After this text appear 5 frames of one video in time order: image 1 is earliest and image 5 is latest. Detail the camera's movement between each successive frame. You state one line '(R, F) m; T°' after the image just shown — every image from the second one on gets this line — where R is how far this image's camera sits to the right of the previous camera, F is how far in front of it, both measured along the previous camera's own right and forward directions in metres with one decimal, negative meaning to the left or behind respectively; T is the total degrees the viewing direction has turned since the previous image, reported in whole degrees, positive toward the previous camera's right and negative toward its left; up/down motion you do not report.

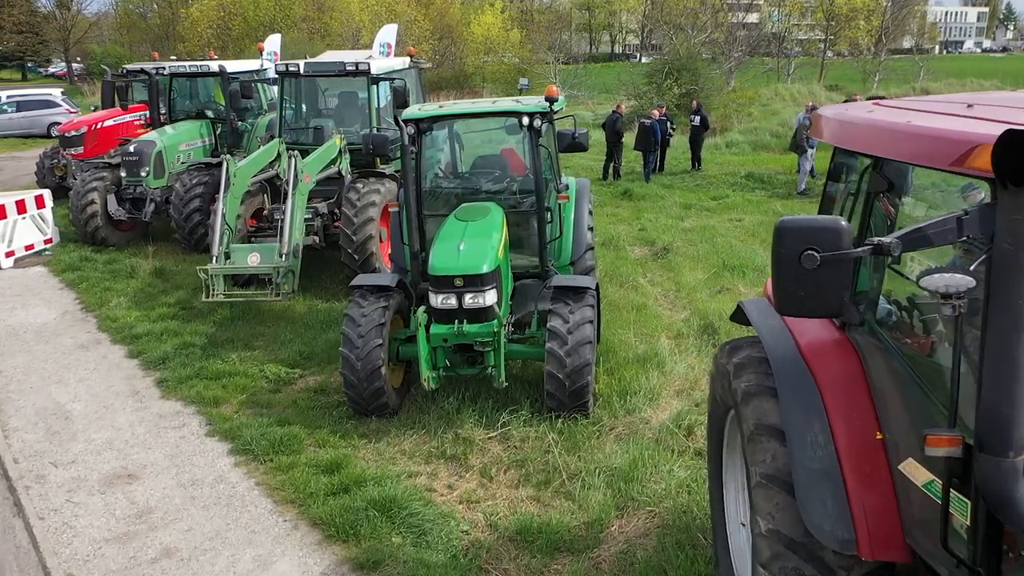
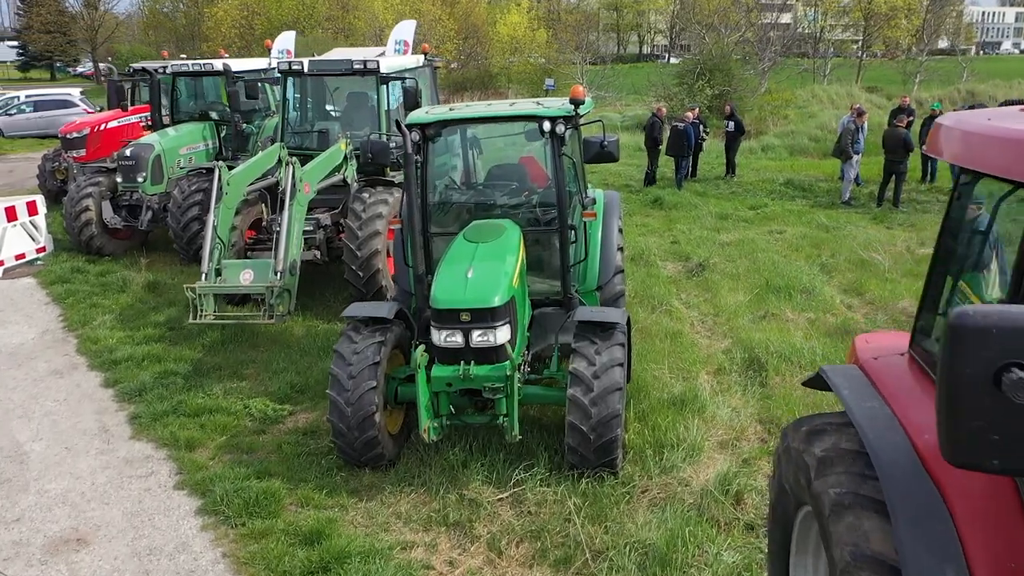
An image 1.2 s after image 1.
(0.0, +0.8) m; -2°
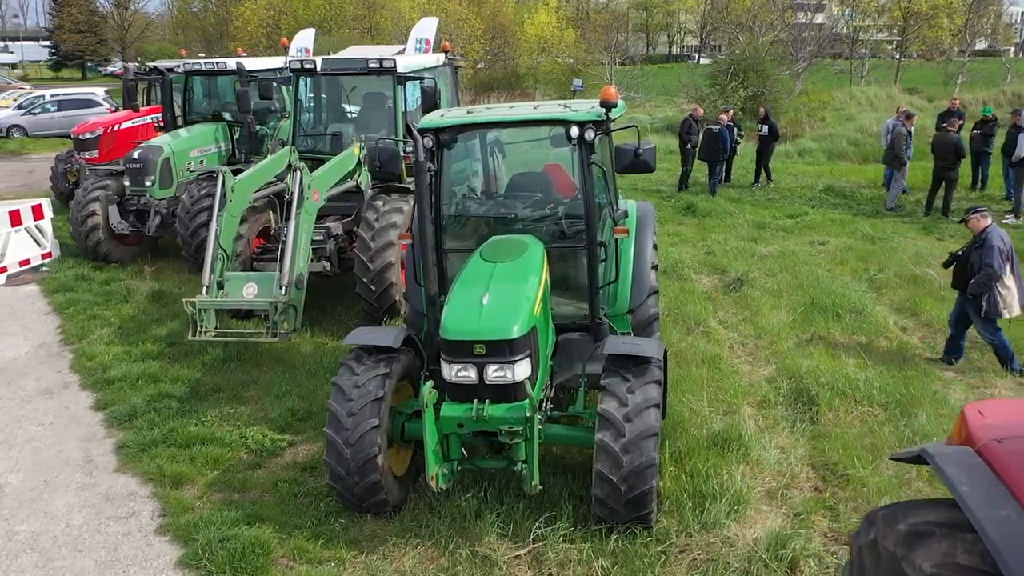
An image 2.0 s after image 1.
(0.0, +0.6) m; -2°
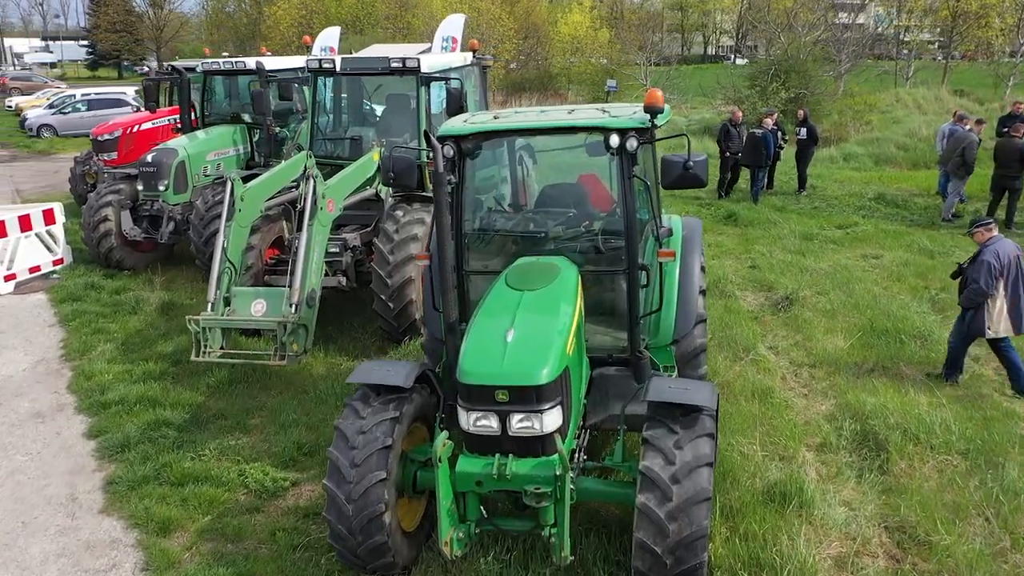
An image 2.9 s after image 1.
(0.0, +0.6) m; -2°
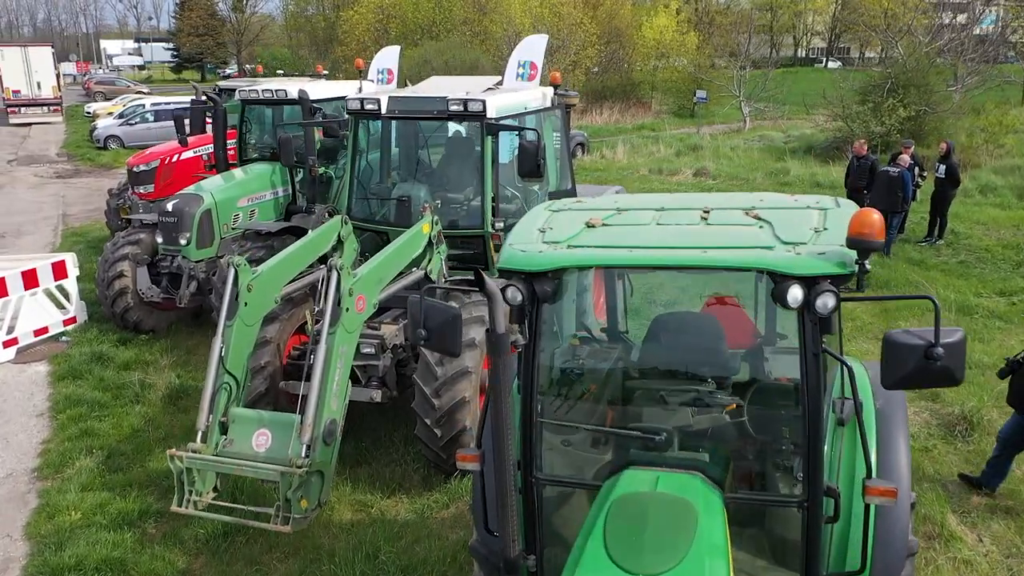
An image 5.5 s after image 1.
(-0.1, +1.7) m; -5°
